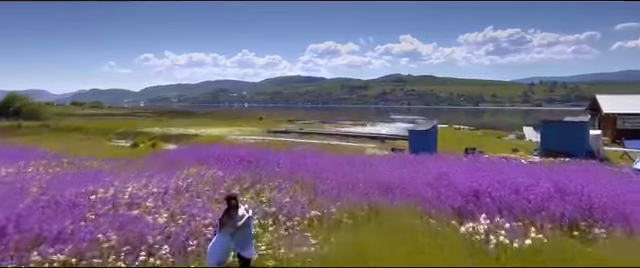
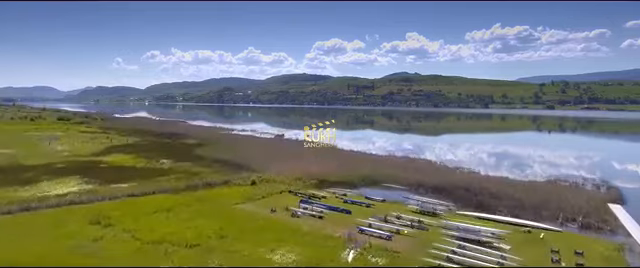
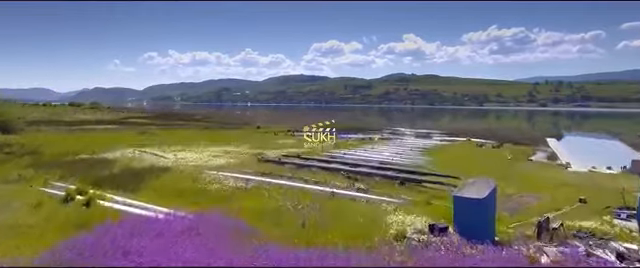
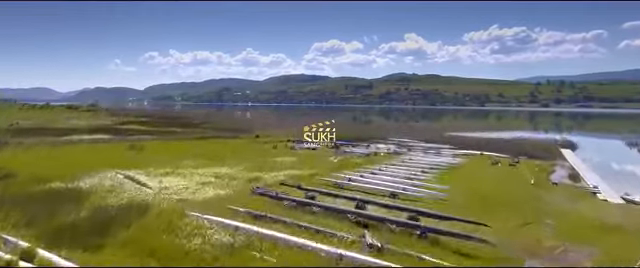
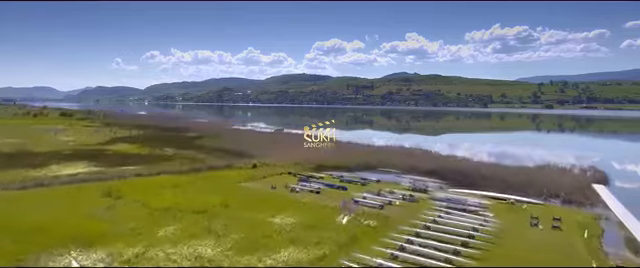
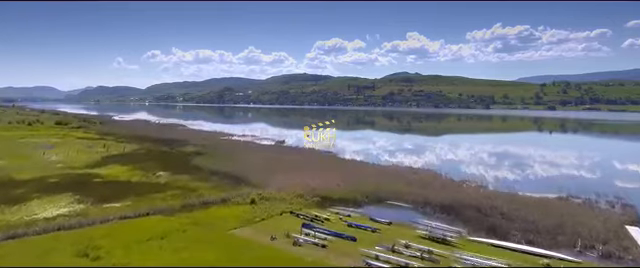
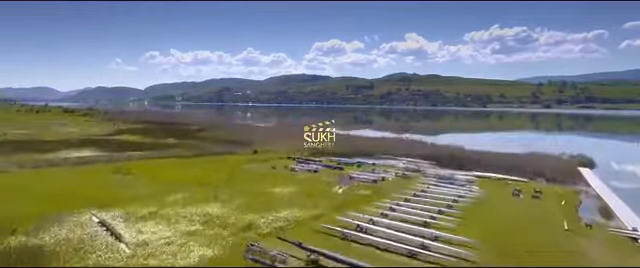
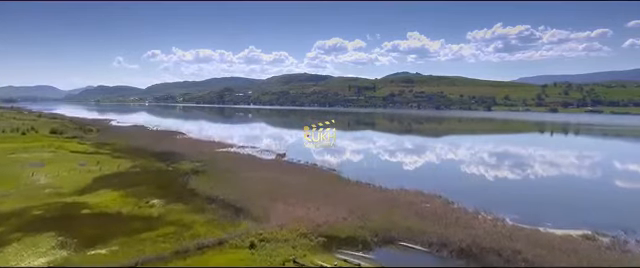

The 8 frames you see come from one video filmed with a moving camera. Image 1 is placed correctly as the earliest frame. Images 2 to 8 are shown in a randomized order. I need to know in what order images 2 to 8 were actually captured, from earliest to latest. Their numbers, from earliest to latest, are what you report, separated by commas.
3, 4, 7, 5, 2, 6, 8
